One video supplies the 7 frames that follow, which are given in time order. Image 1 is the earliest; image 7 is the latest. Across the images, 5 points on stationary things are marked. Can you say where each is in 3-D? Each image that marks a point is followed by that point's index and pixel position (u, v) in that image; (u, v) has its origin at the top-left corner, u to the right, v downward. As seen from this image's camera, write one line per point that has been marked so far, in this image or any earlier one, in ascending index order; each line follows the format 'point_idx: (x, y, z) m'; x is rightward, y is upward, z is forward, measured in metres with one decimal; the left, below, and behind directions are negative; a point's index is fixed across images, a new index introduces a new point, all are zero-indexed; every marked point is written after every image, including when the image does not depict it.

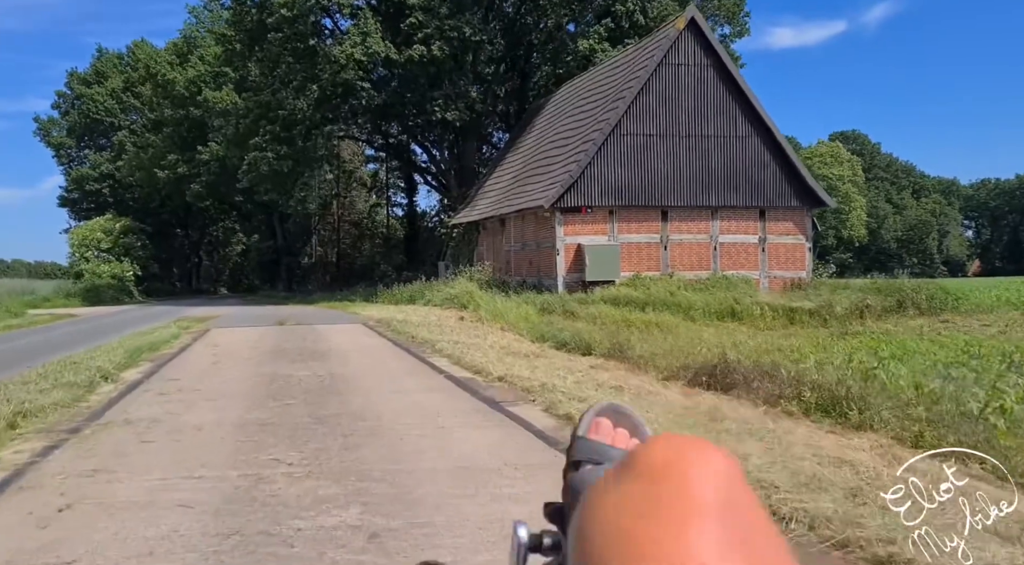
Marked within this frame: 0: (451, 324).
0: (-1.1, -0.8, +18.4) m
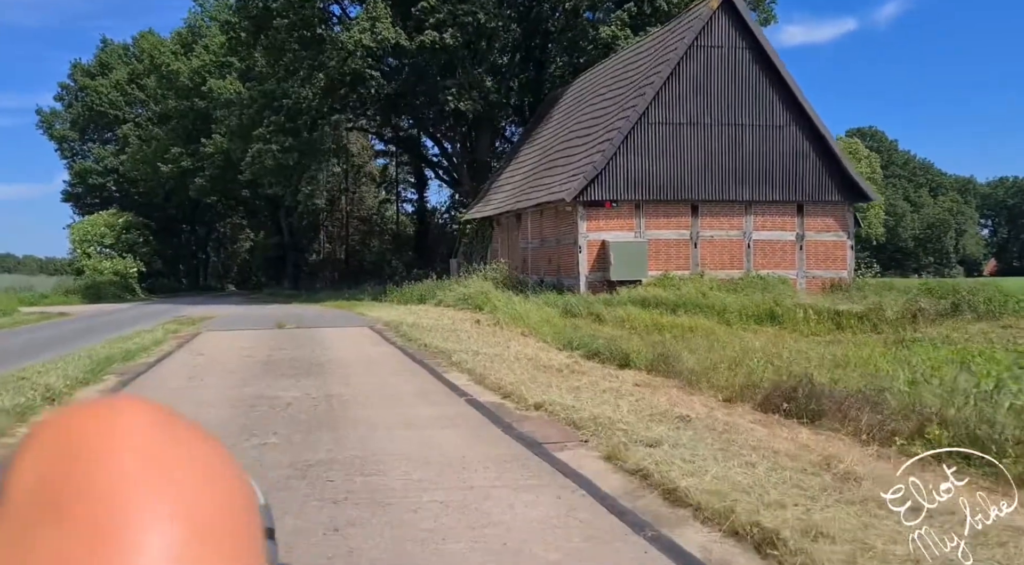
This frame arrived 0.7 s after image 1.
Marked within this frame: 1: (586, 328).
0: (-0.7, -0.8, +16.5) m
1: (+1.5, -0.9, +18.7) m
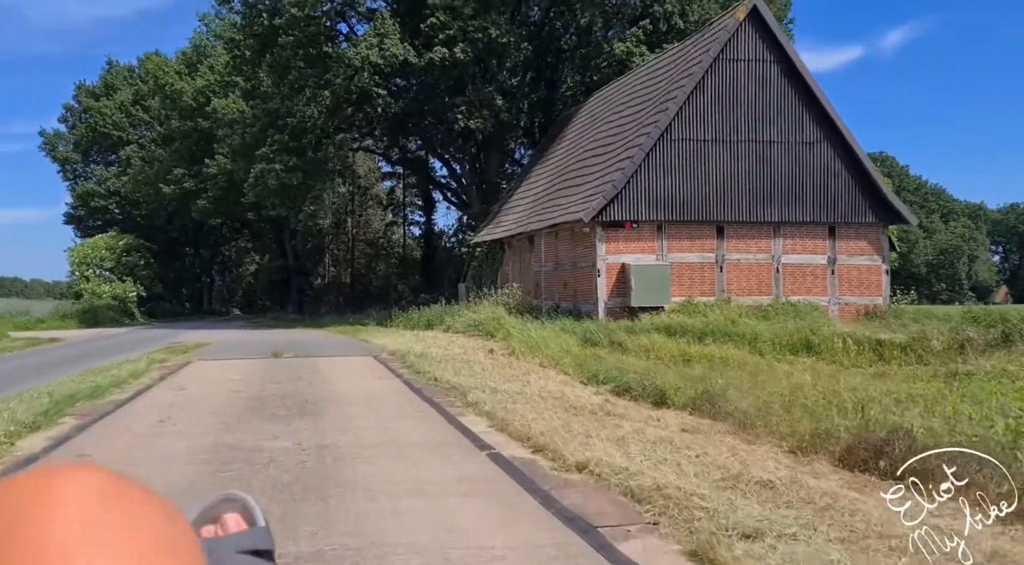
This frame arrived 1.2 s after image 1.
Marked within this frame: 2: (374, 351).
0: (-0.4, -1.2, +15.0) m
1: (+1.8, -1.4, +17.2) m
2: (-2.7, -1.3, +18.7) m
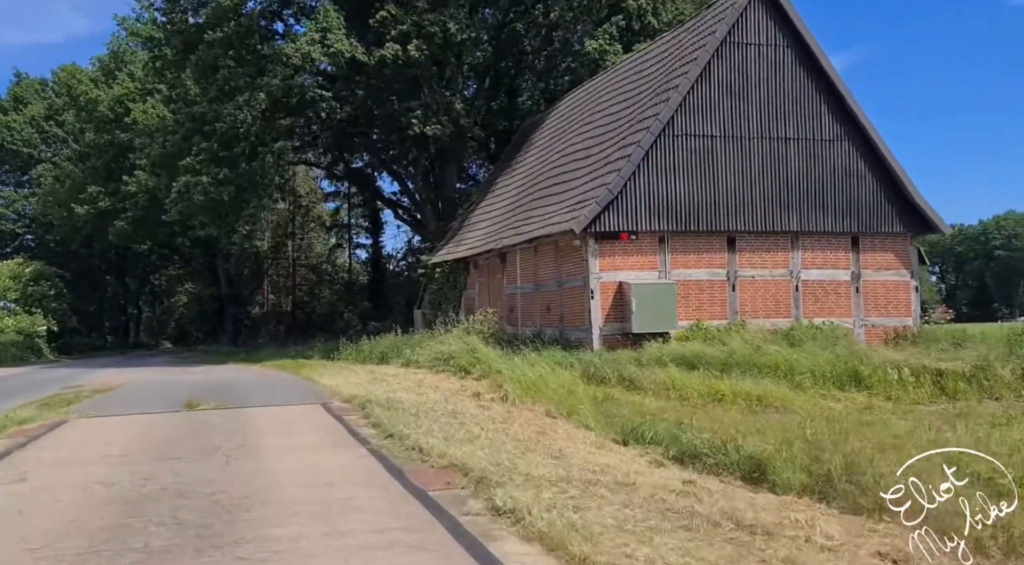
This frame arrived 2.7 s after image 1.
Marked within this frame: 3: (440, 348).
0: (-0.4, -1.5, +11.1) m
1: (+1.6, -1.7, +13.4) m
2: (-2.9, -1.7, +14.6) m
3: (-1.5, -1.3, +19.9) m
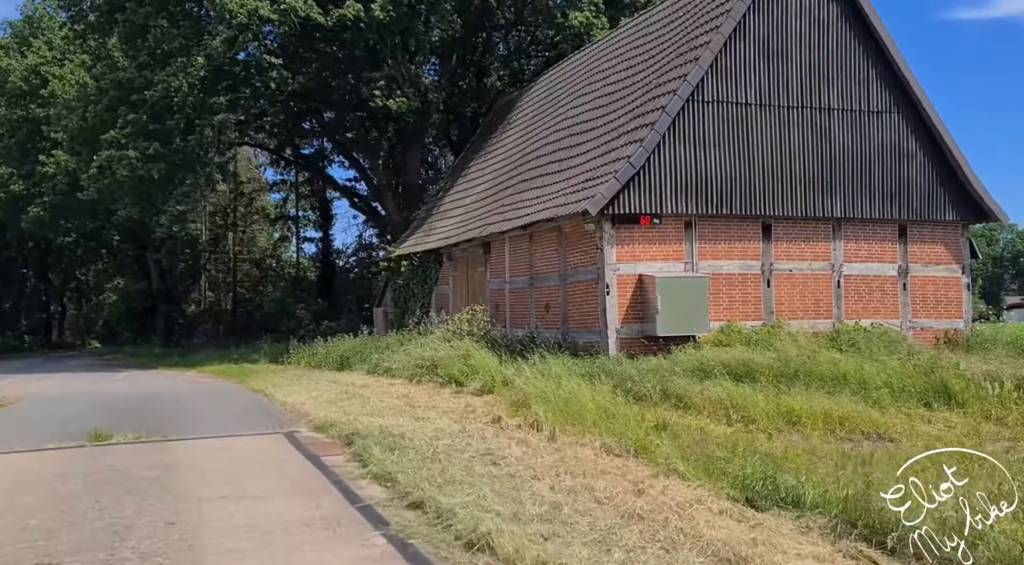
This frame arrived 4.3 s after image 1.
0: (0.0, -1.3, +7.7) m
1: (+1.9, -1.5, +10.1) m
2: (-2.7, -1.6, +11.1) m
3: (-1.6, -1.2, +16.4) m
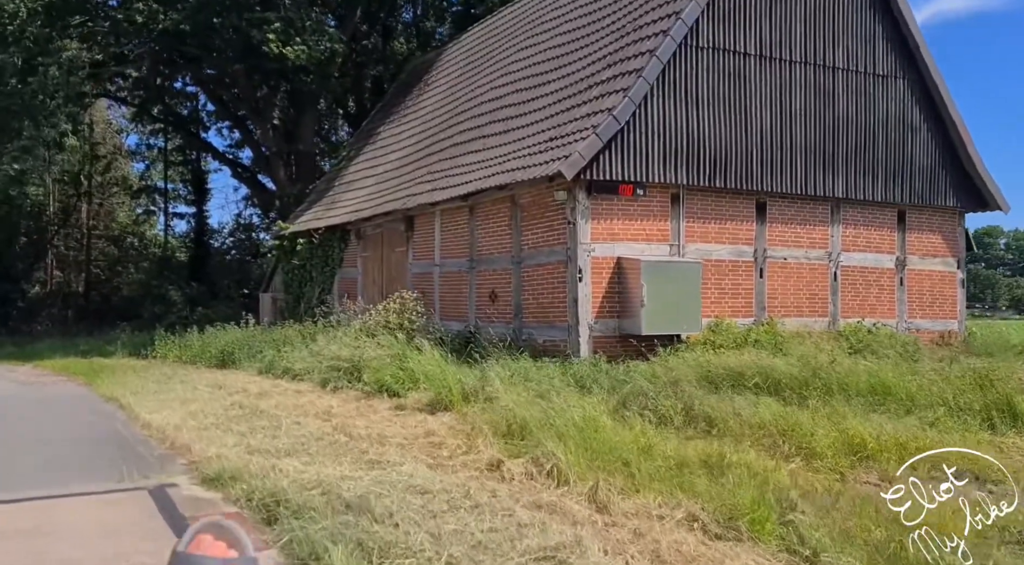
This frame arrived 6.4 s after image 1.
0: (+0.3, -1.2, +4.4) m
1: (+1.9, -1.4, +7.0) m
2: (-2.8, -1.3, +7.4) m
3: (-2.4, -0.9, +12.8) m
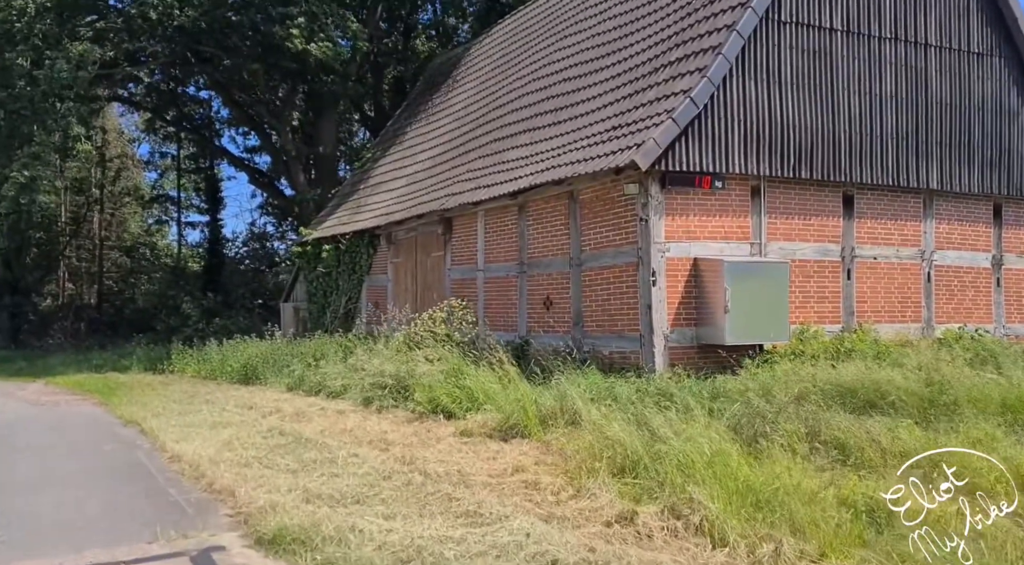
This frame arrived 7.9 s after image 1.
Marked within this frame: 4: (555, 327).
0: (+1.0, -1.1, +3.0) m
1: (+2.6, -1.4, +5.6) m
2: (-2.0, -1.3, +6.0) m
3: (-1.6, -1.0, +11.4) m
4: (+0.6, -0.6, +12.7) m
